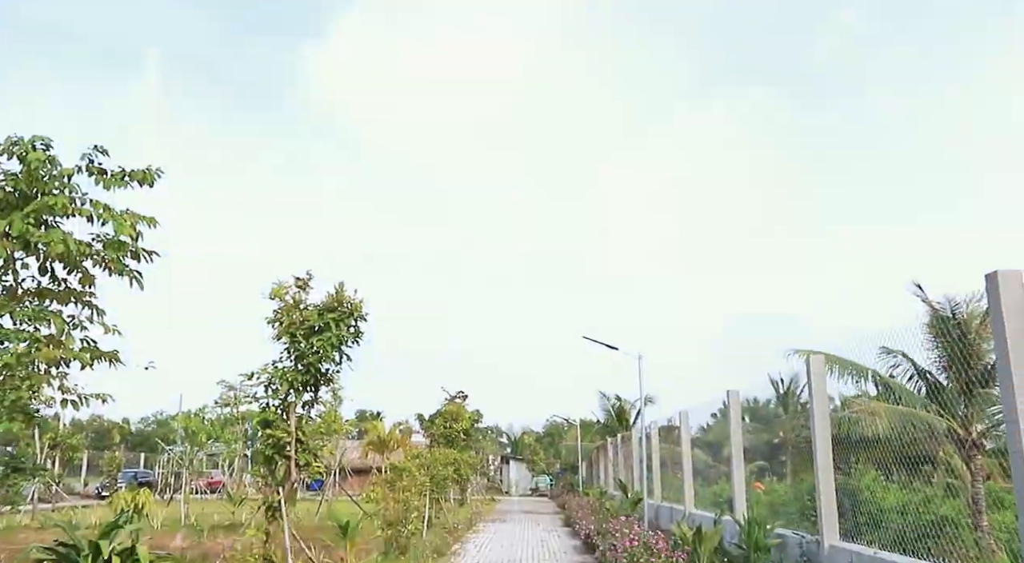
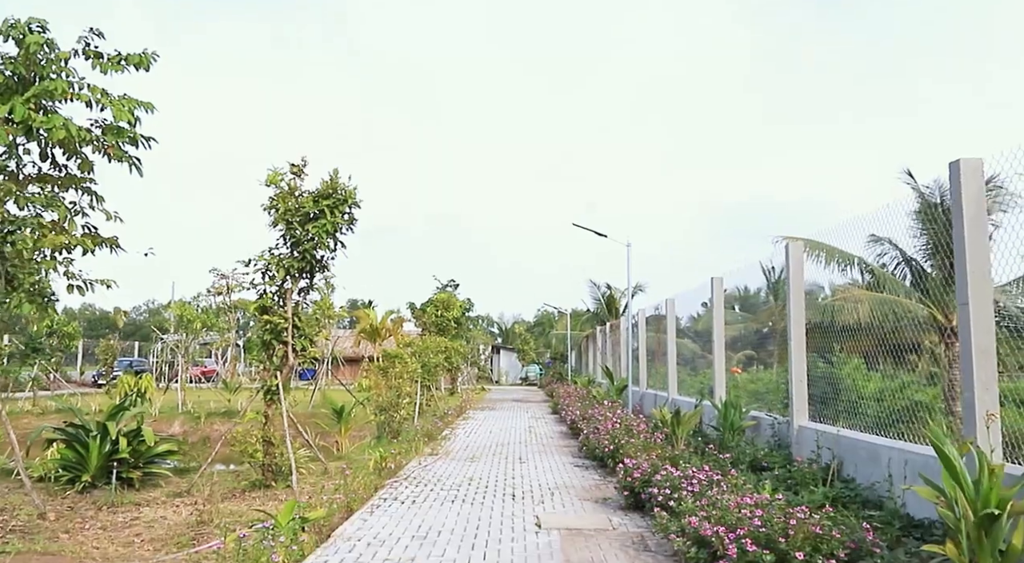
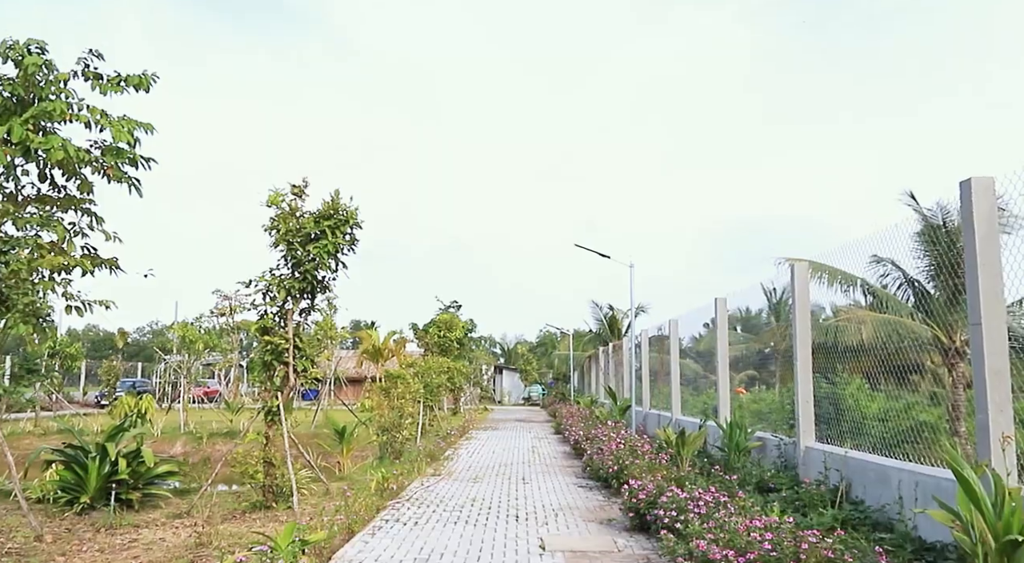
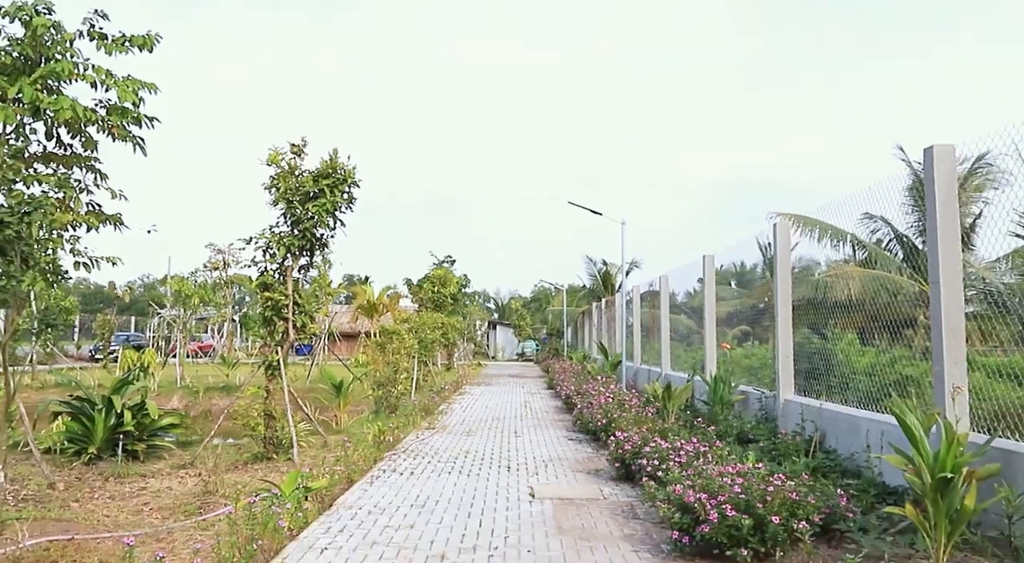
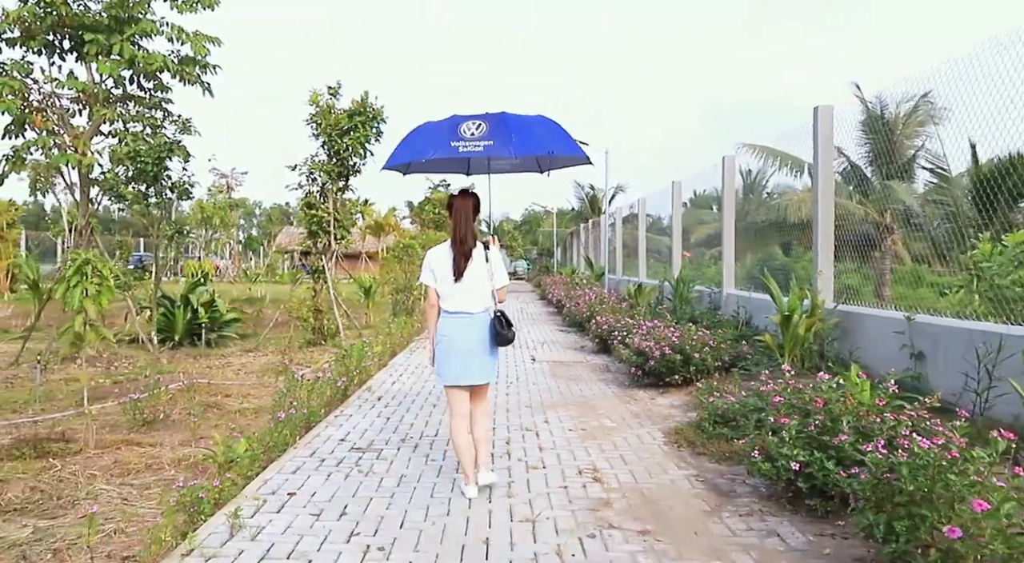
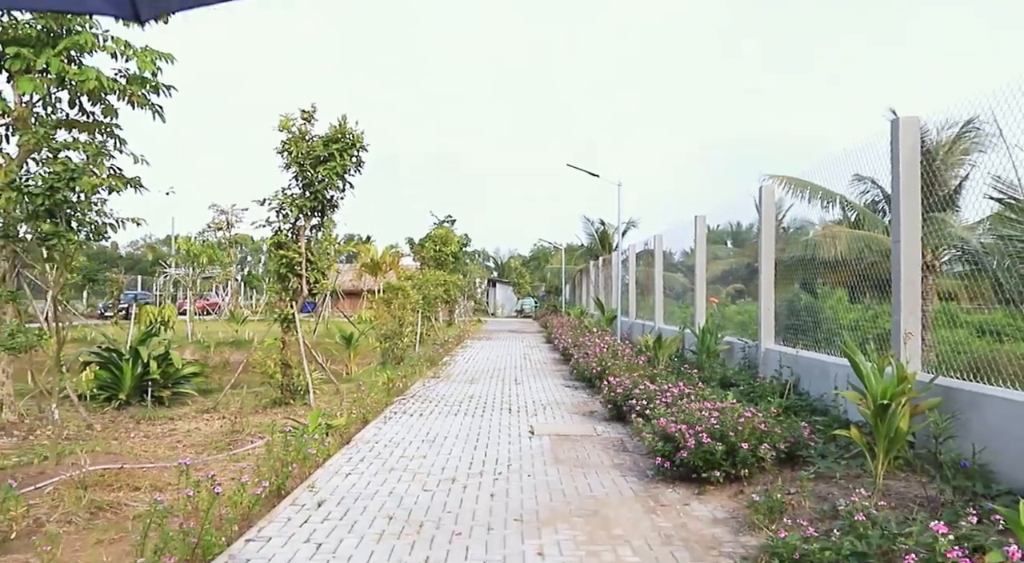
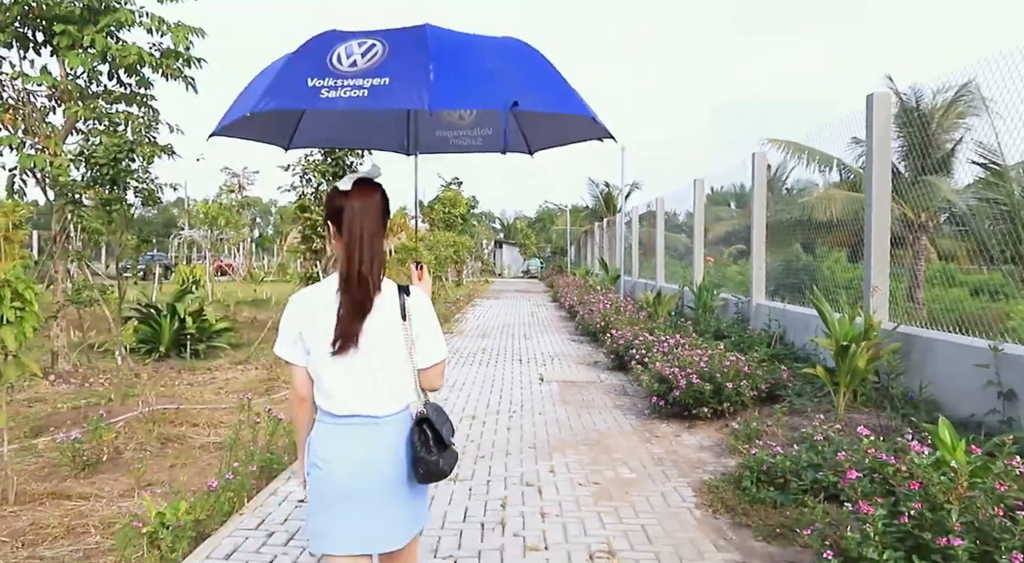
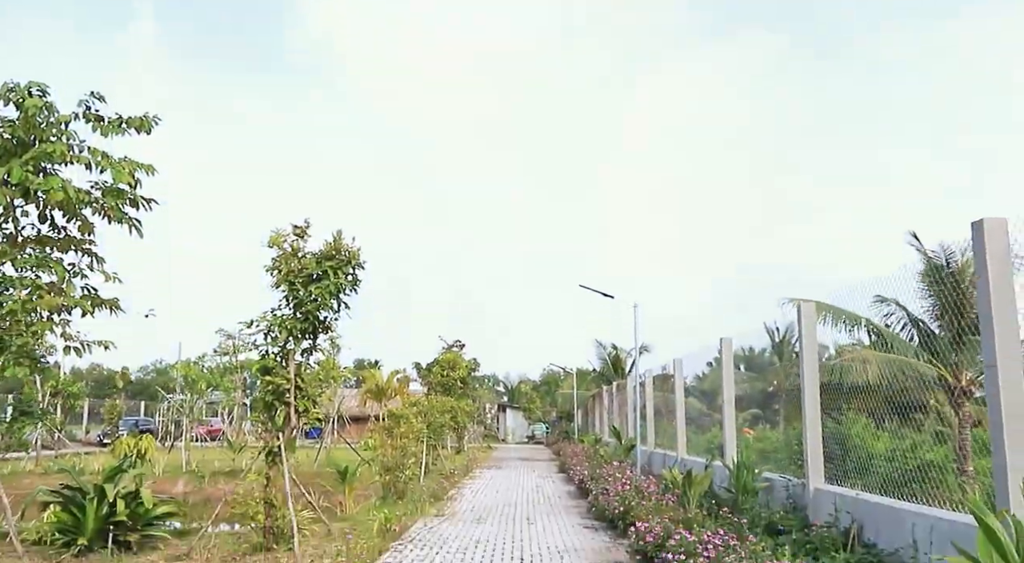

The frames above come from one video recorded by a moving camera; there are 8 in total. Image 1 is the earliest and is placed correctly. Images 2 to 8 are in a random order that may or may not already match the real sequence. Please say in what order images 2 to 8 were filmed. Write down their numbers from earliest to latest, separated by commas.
8, 3, 2, 4, 6, 7, 5
